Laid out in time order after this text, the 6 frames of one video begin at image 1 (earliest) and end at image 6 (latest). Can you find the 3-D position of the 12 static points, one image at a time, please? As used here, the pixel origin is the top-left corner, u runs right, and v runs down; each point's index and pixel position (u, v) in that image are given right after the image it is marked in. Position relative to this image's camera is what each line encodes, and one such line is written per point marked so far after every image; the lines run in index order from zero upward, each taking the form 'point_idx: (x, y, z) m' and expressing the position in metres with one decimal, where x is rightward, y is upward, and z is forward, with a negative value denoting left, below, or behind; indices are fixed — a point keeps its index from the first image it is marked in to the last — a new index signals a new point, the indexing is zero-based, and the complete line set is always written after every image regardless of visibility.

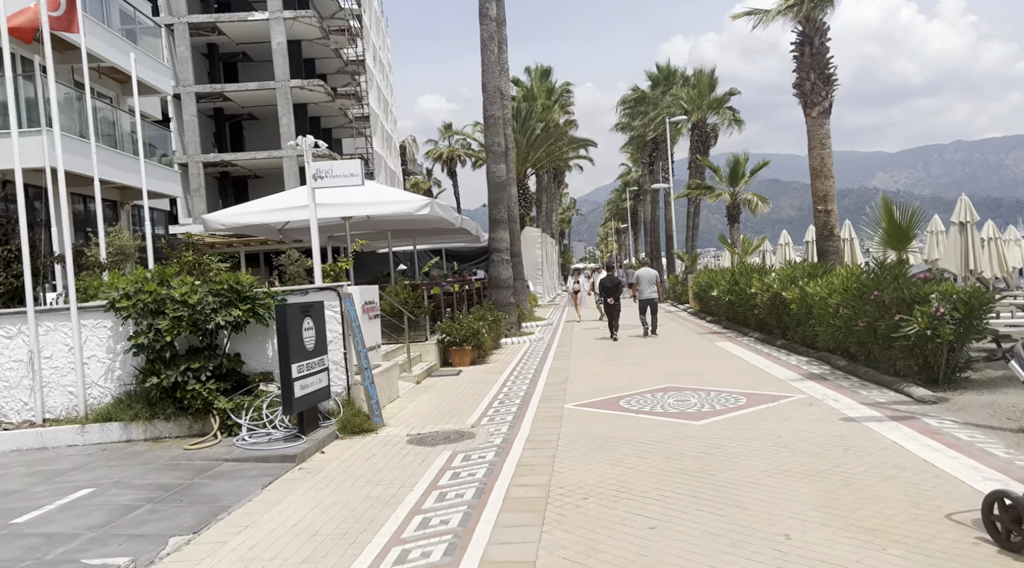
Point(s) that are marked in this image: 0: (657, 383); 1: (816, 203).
0: (+2.0, -1.3, +10.5) m
1: (+6.0, +1.6, +15.3) m
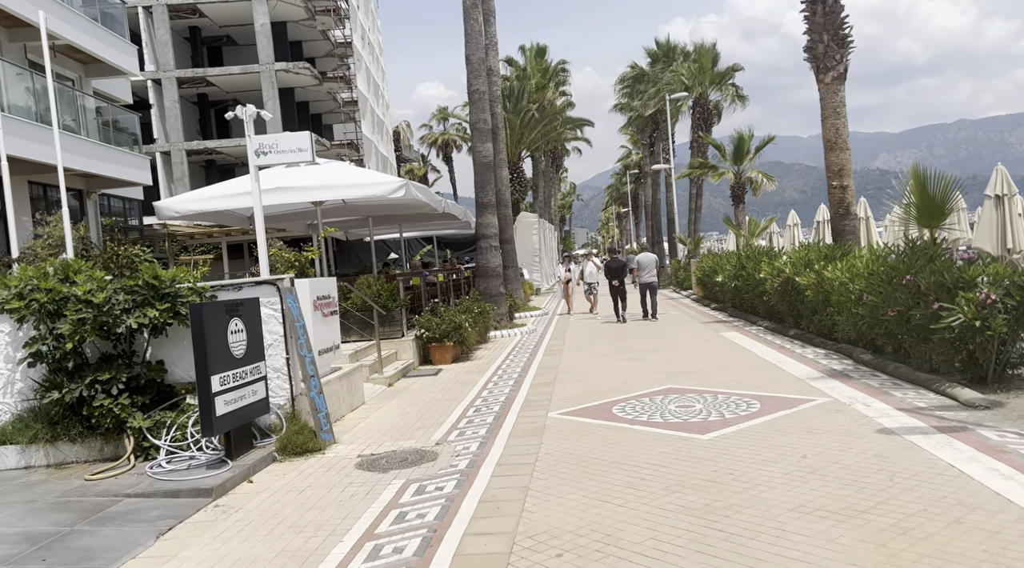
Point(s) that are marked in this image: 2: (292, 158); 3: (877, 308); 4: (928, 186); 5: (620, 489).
0: (+1.7, -1.2, +9.2) m
1: (+5.7, +1.9, +14.0) m
2: (-2.4, +1.4, +8.4) m
3: (+4.3, -0.3, +9.2) m
4: (+5.1, +1.2, +9.5) m
5: (+0.7, -1.4, +5.2) m
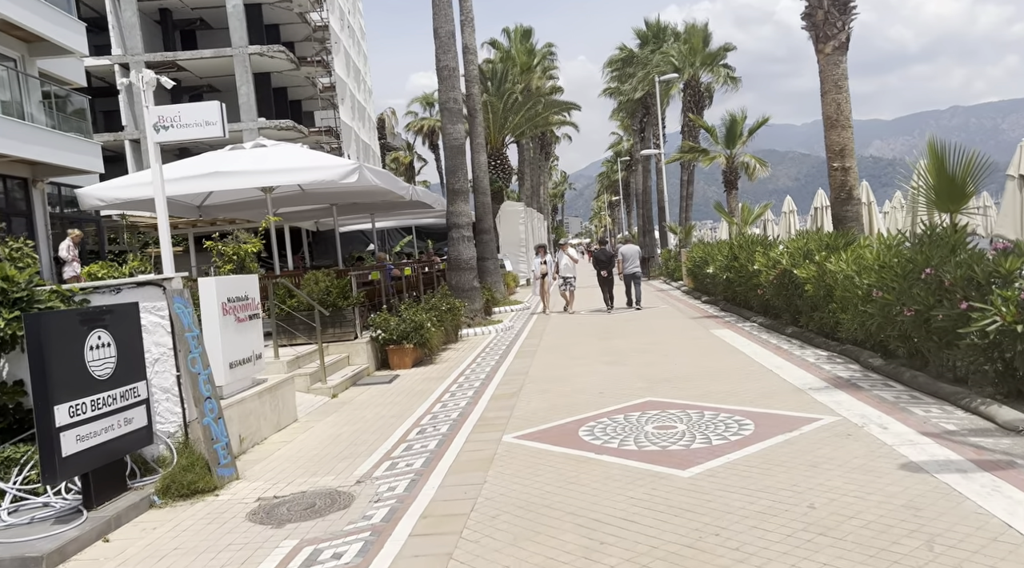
0: (+1.2, -1.1, +7.9) m
1: (+5.2, +2.0, +12.7) m
2: (-2.8, +1.4, +7.1) m
3: (+3.8, -0.2, +7.9) m
4: (+4.6, +1.3, +8.3) m
5: (+0.3, -1.4, +4.0) m
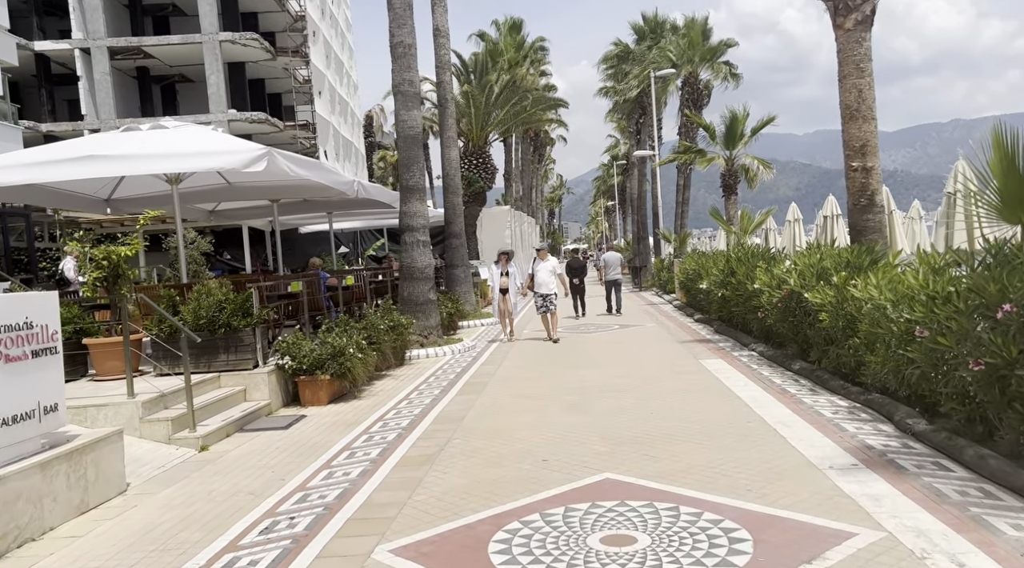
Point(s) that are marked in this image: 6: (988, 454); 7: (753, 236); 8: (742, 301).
0: (+0.6, -1.4, +5.7) m
1: (+4.6, +1.7, +10.5) m
2: (-3.5, +1.2, +4.9) m
3: (+3.2, -0.5, +5.7) m
4: (+4.0, +1.0, +6.1) m
5: (-0.4, -1.6, +1.7) m
6: (+3.2, -1.2, +5.3) m
7: (+6.1, +1.2, +19.7) m
8: (+3.7, -0.3, +12.4) m
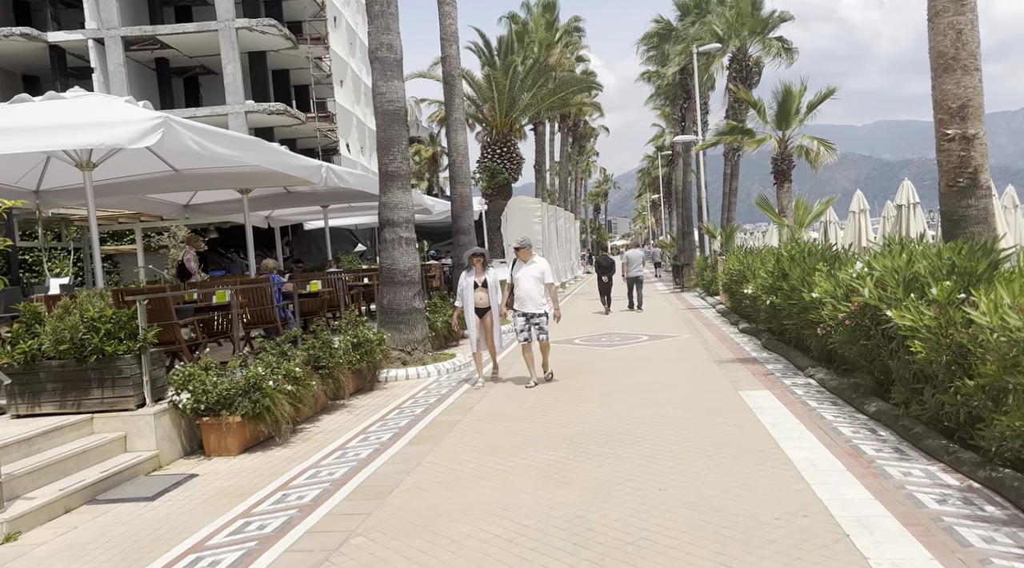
0: (+0.1, -1.5, +3.3) m
1: (+4.3, +1.6, +7.8) m
2: (-4.0, +1.1, +2.7) m
3: (+2.7, -0.6, +3.2) m
4: (+3.5, +0.9, +3.5) m
5: (-1.1, -1.7, -0.6) m
6: (+2.7, -1.3, +2.7) m
7: (+6.4, +1.1, +16.9) m
8: (+3.6, -0.4, +9.8) m
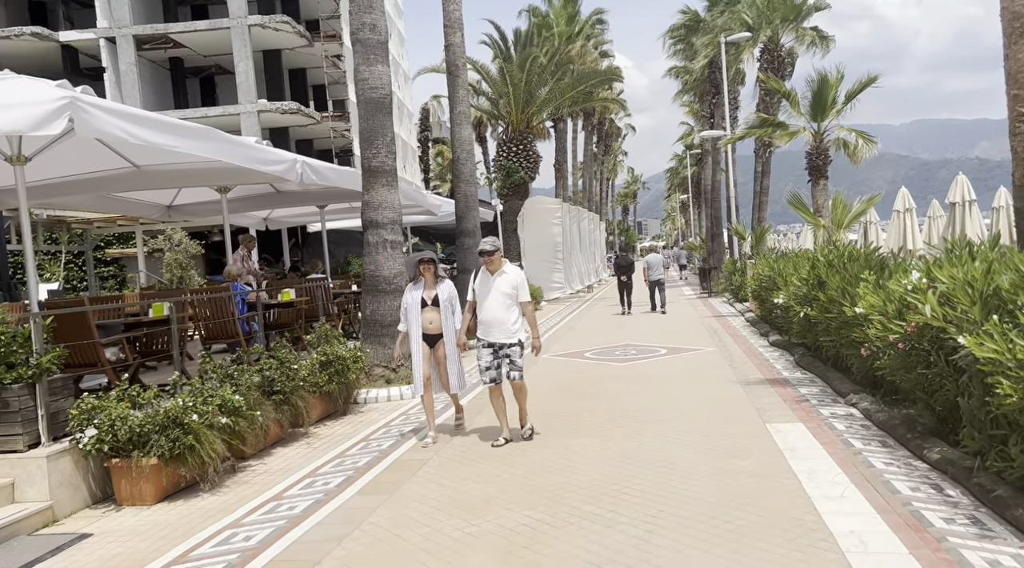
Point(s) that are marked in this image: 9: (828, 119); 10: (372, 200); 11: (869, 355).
0: (-0.3, -1.6, +2.1) m
1: (+4.2, +1.5, +6.4) m
2: (-4.4, +1.0, +1.6) m
3: (+2.3, -0.7, +1.8) m
4: (+3.1, +0.8, +2.0) m
5: (-1.6, -1.8, -1.8) m
6: (+2.3, -1.4, +1.3) m
7: (+6.6, +1.0, +15.4) m
8: (+3.5, -0.5, +8.4) m
9: (+7.8, +4.0, +19.1) m
10: (-1.8, +1.1, +10.3) m
11: (+3.3, -0.7, +7.1) m
